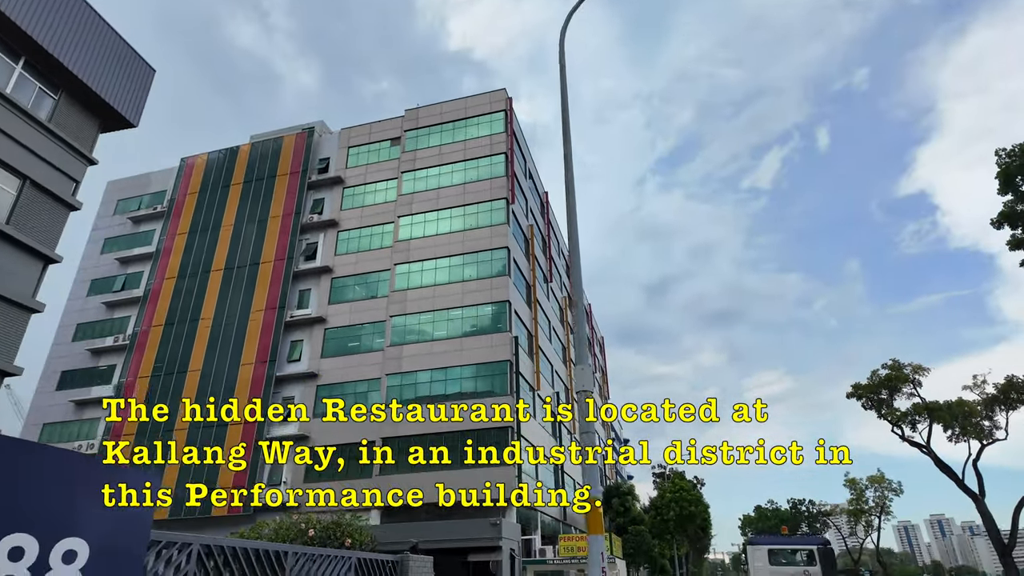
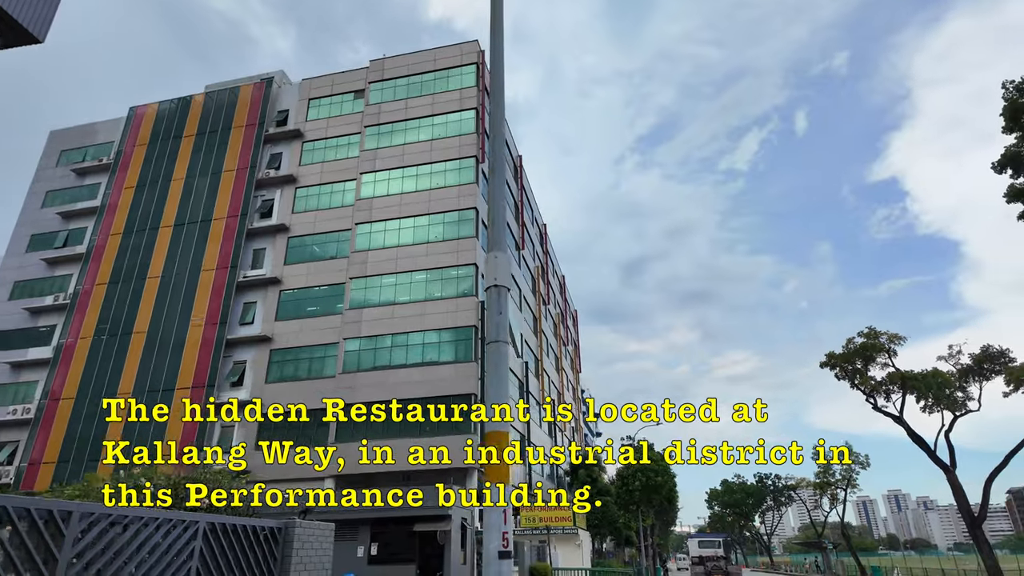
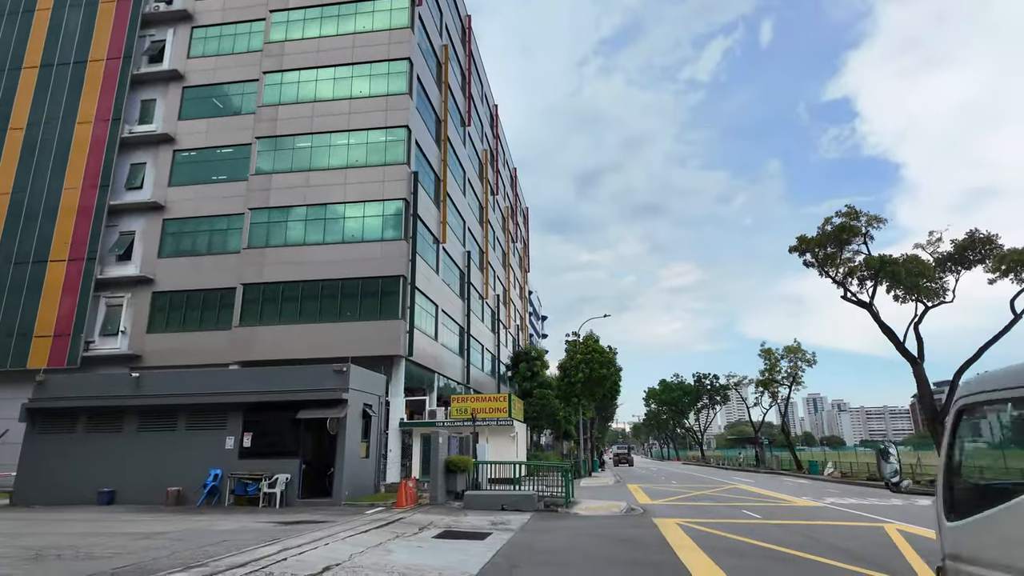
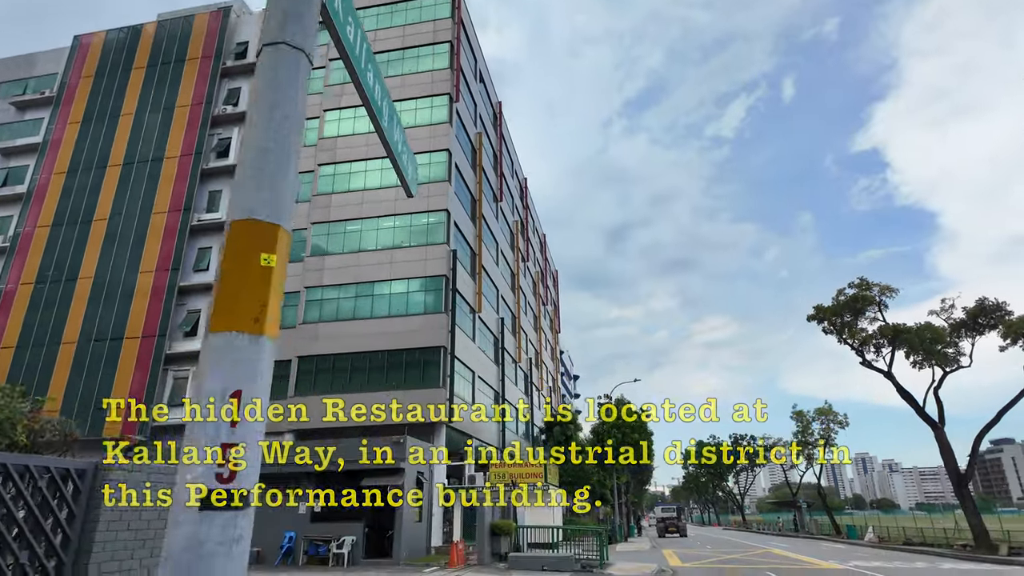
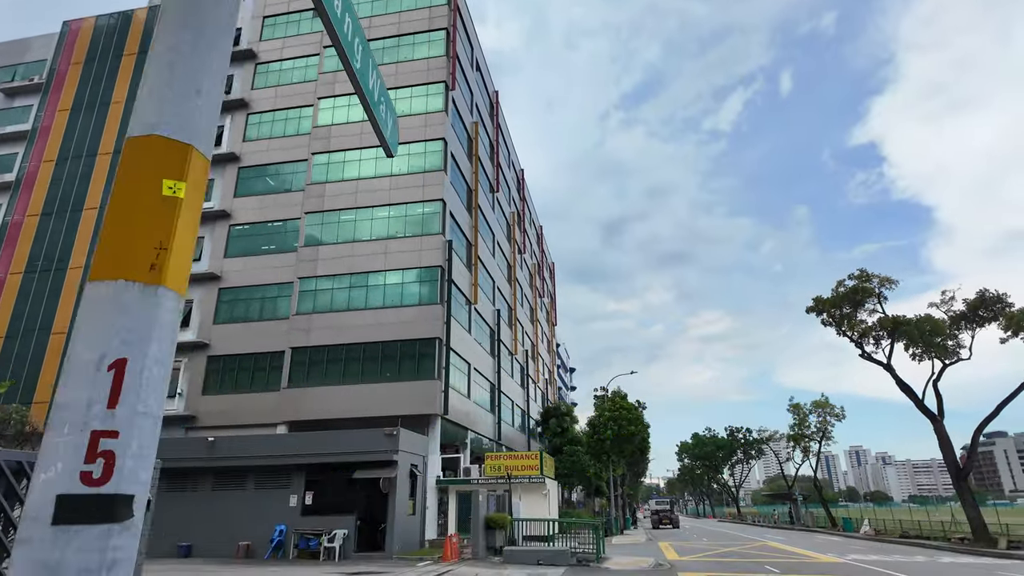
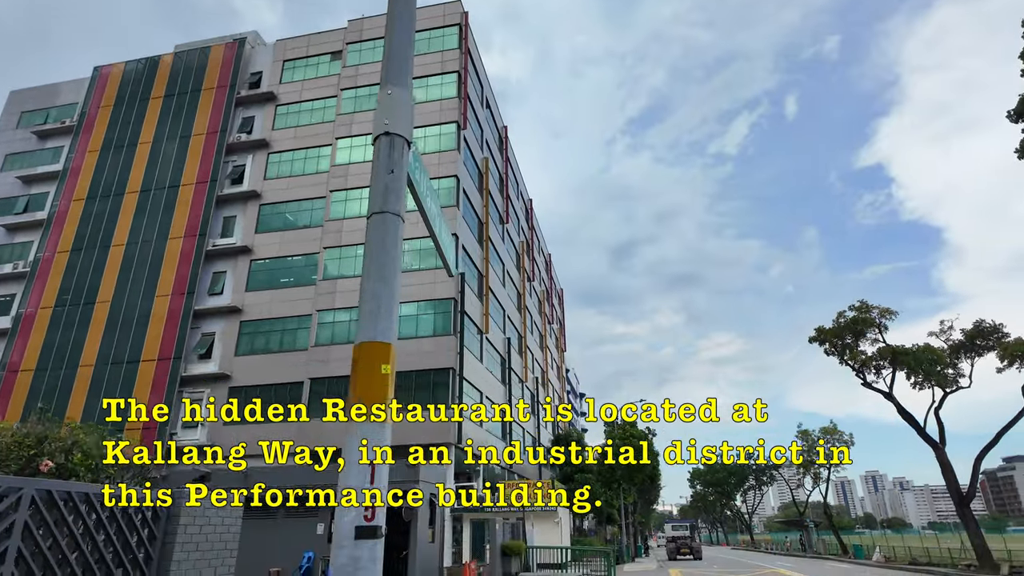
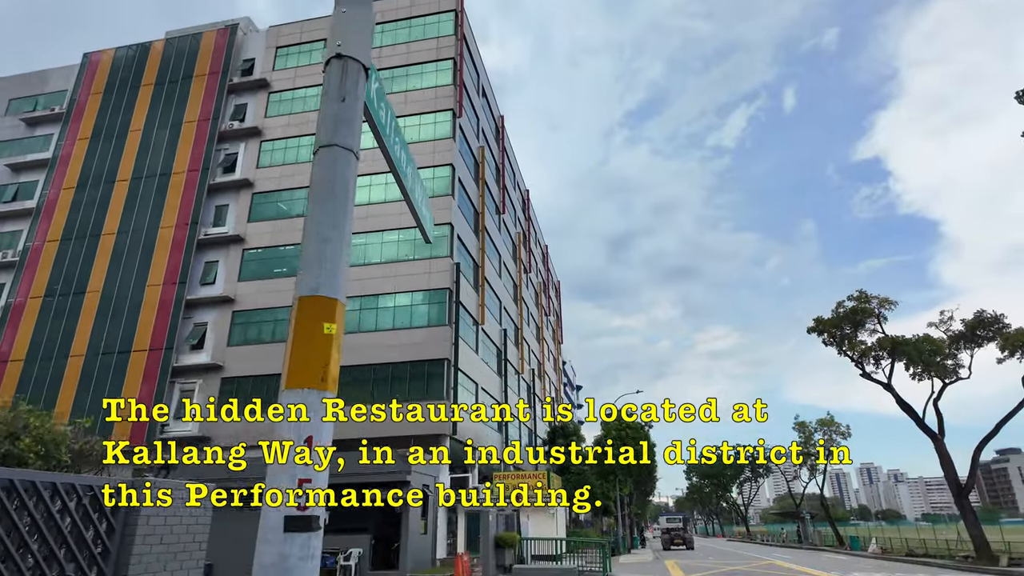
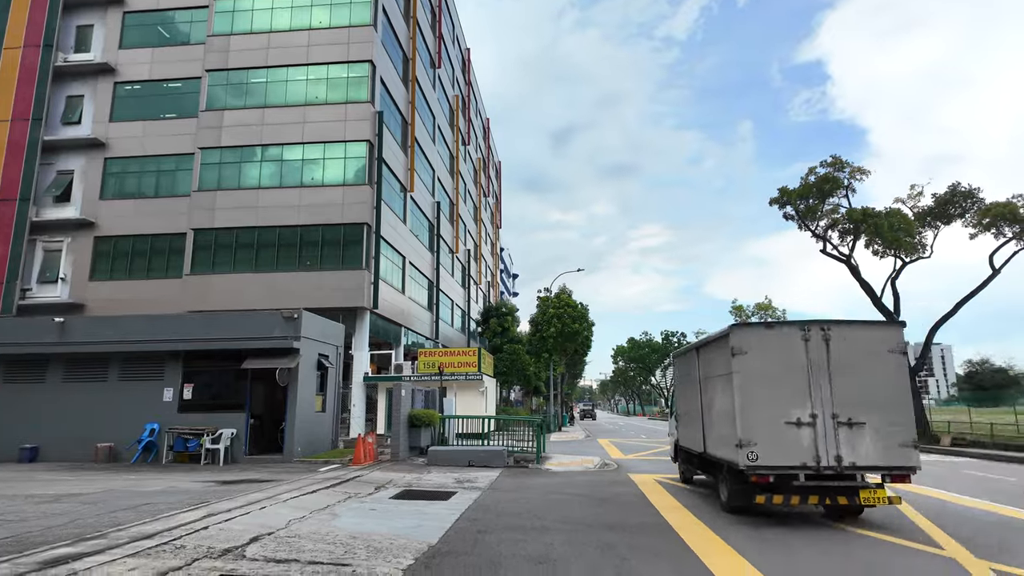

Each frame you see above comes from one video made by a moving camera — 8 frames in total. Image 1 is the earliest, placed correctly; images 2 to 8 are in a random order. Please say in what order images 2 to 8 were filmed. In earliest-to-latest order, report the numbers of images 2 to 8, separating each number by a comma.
2, 6, 7, 4, 5, 3, 8
